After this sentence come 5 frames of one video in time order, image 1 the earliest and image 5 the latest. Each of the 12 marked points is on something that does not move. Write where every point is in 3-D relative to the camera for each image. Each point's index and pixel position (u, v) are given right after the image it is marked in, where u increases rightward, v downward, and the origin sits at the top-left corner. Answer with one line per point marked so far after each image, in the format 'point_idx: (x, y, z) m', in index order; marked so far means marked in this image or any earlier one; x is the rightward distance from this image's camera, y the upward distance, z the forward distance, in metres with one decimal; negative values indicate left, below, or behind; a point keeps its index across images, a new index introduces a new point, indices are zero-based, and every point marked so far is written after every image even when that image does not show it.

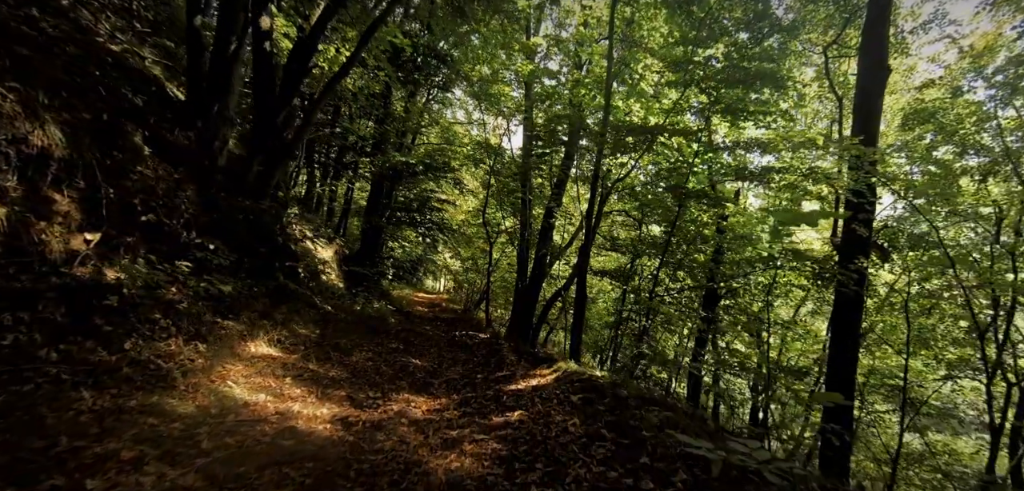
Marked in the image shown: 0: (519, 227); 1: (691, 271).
0: (+0.2, +0.6, +15.8) m
1: (+4.5, -0.7, +12.1) m
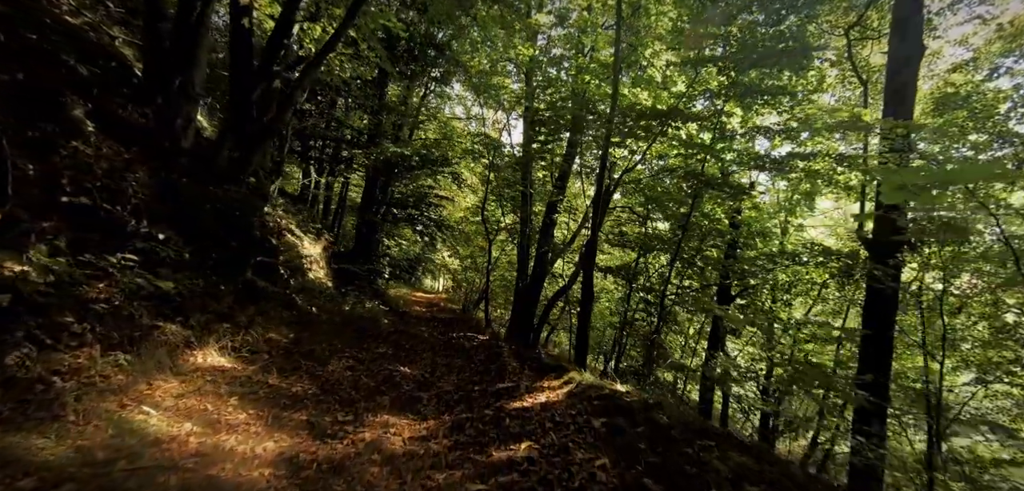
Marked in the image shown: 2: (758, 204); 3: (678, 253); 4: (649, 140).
0: (+0.2, +0.7, +15.1) m
1: (+4.6, -0.6, +11.4) m
2: (+5.6, +0.9, +10.9) m
3: (+3.8, -0.2, +10.9) m
4: (+2.9, +2.3, +10.2) m
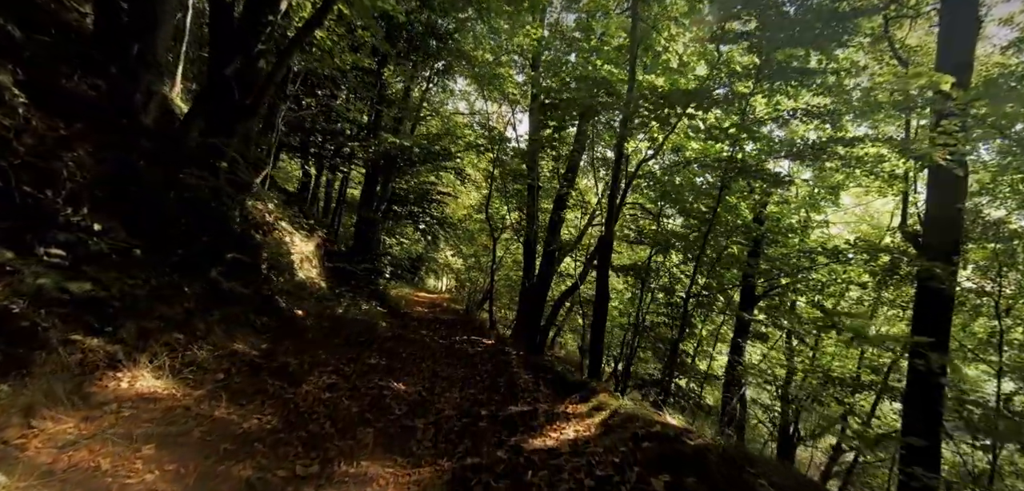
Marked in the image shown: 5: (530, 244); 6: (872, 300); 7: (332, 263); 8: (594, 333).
0: (+0.4, +0.7, +14.3) m
1: (+4.7, -0.5, +10.6) m
2: (+5.8, +1.0, +10.1) m
3: (+4.0, -0.1, +10.1) m
4: (+3.1, +2.3, +9.4) m
5: (+0.5, 0.0, +13.9) m
6: (+7.2, -1.1, +9.6) m
7: (-4.5, -0.4, +11.9) m
8: (+1.5, -1.6, +8.7) m
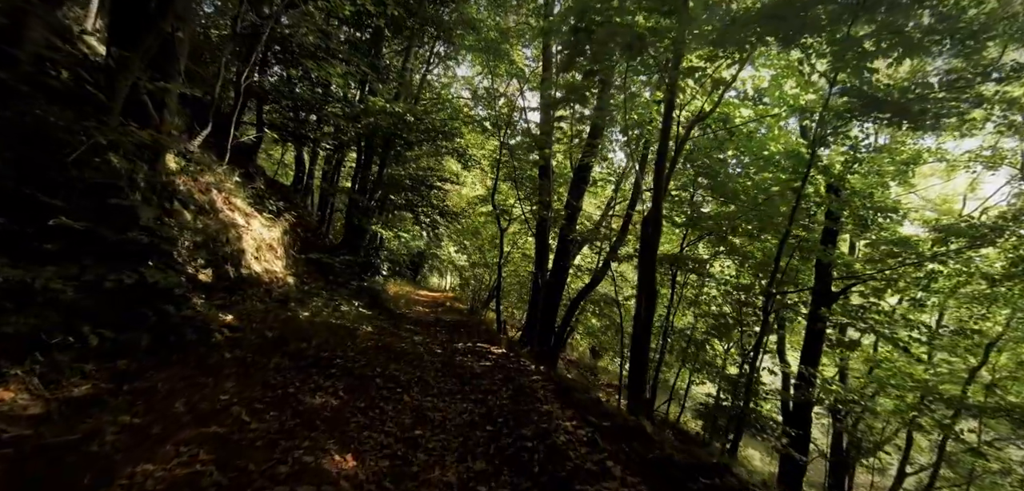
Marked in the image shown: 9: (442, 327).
0: (+0.7, +1.0, +12.4) m
1: (+5.0, -0.2, +8.6) m
2: (+6.0, +1.3, +8.1) m
3: (+4.2, +0.1, +8.1) m
4: (+3.3, +2.6, +7.4) m
5: (+0.8, +0.3, +12.0) m
6: (+7.5, -0.8, +7.6) m
7: (-4.2, -0.2, +10.0) m
8: (+1.7, -1.3, +6.8) m
9: (-1.4, -1.7, +9.8) m
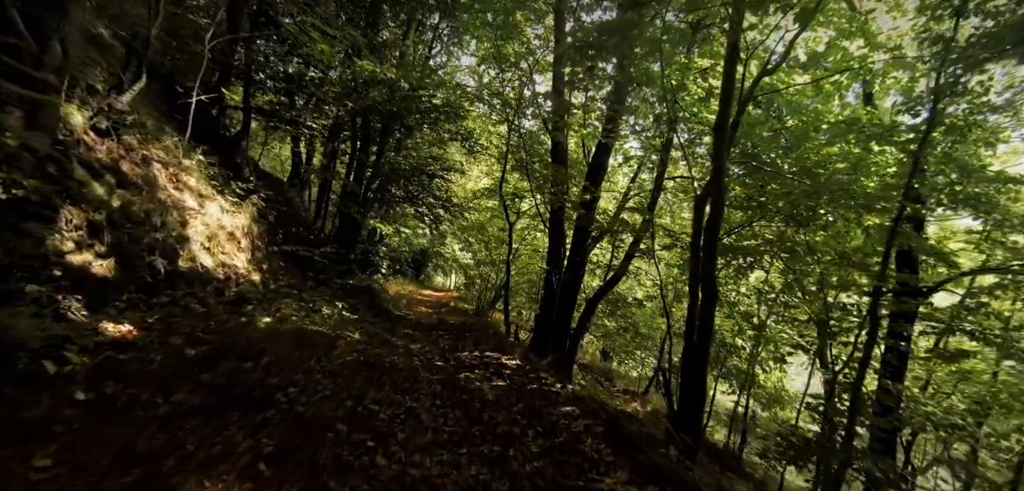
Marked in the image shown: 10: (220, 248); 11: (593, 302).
0: (+1.0, +1.2, +11.0) m
1: (+5.2, -0.1, +7.2) m
2: (+6.2, +1.5, +6.7) m
3: (+4.4, +0.3, +6.7) m
4: (+3.5, +2.8, +6.0) m
5: (+1.1, +0.5, +10.6) m
6: (+7.7, -0.6, +6.1) m
7: (-3.9, -0.1, +8.7) m
8: (+1.9, -1.2, +5.4) m
9: (-1.2, -1.5, +8.5) m
10: (-3.7, -0.1, +6.3) m
11: (+1.9, -1.2, +10.3) m
